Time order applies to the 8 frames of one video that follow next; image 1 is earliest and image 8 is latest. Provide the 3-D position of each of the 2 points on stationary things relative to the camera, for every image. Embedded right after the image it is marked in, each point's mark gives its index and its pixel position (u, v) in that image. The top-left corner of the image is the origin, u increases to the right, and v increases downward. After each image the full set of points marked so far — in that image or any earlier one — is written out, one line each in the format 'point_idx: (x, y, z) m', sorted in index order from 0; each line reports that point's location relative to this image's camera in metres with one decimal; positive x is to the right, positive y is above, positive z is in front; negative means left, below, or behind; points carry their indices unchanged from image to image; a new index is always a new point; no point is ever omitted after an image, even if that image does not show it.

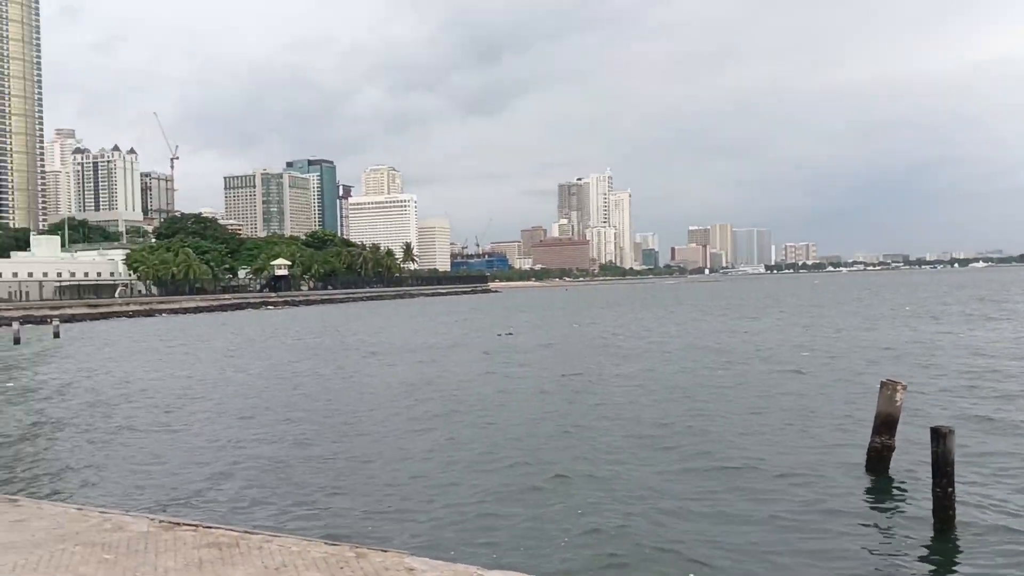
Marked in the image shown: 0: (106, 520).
0: (-2.1, -1.2, +4.9) m
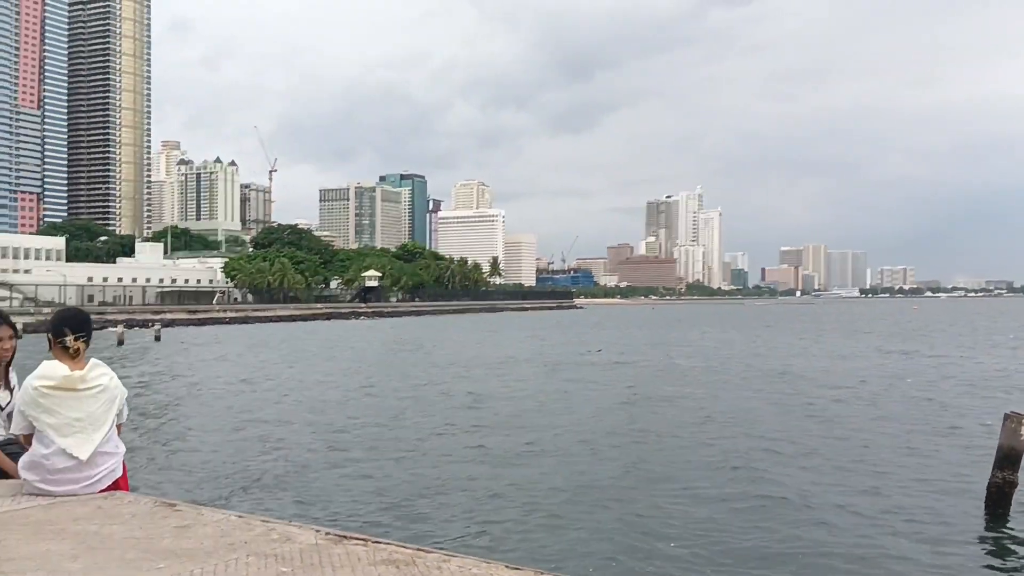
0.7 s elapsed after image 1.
0: (-1.2, -1.2, +4.7) m
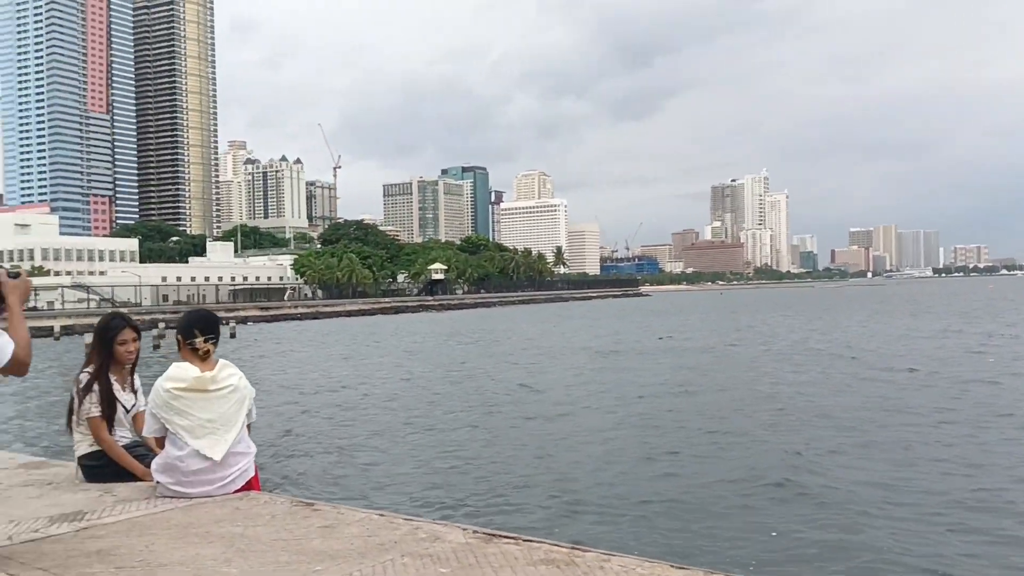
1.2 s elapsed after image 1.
0: (-0.4, -1.2, +4.6) m
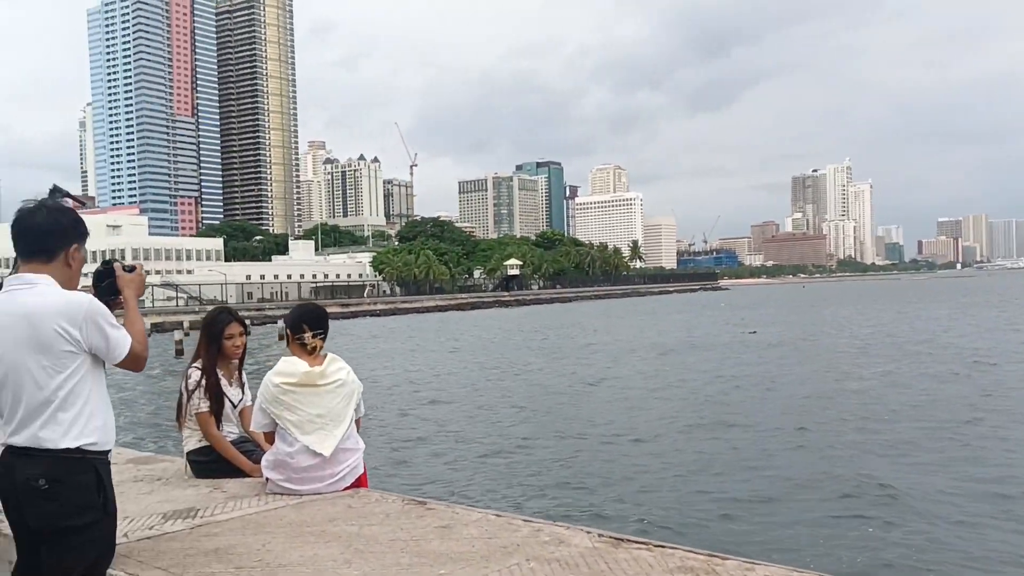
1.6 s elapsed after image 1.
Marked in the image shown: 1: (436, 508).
0: (+0.1, -1.1, +4.4) m
1: (-0.4, -1.2, +5.0) m
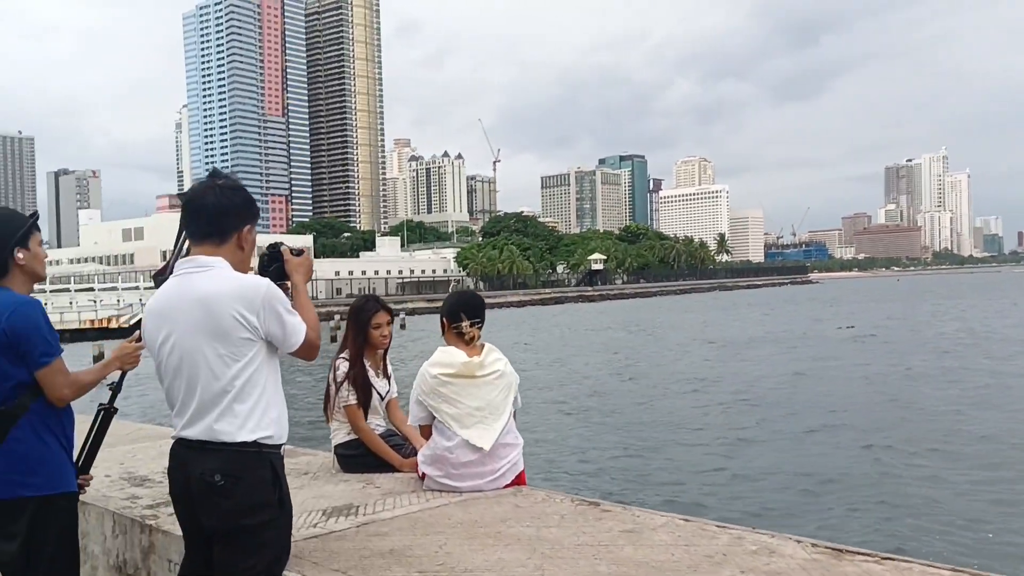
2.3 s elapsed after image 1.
0: (+1.0, -1.1, +4.0) m
1: (+0.5, -1.1, +4.7) m
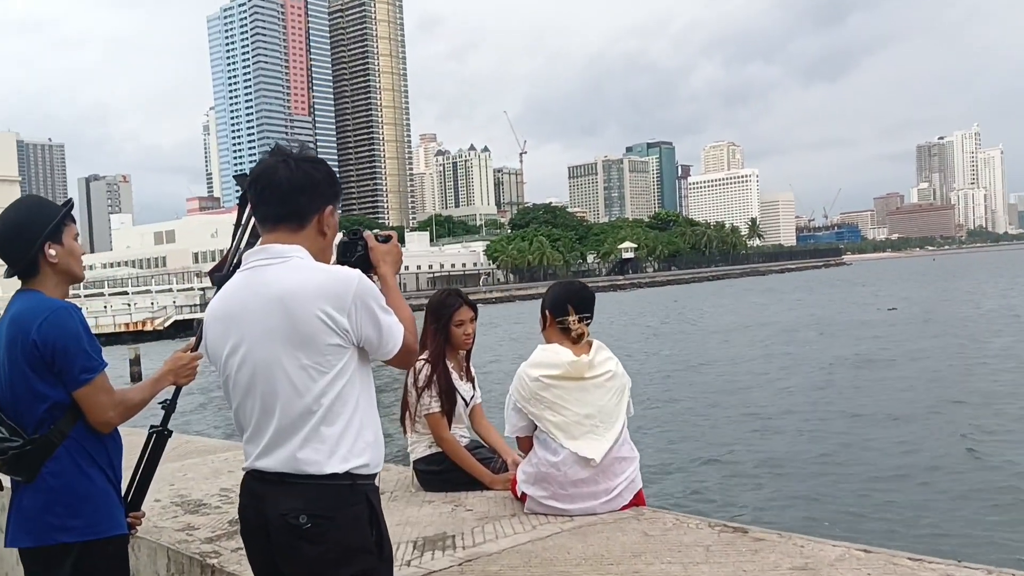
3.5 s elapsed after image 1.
0: (+1.5, -1.0, +3.2) m
1: (+1.0, -1.0, +3.9) m
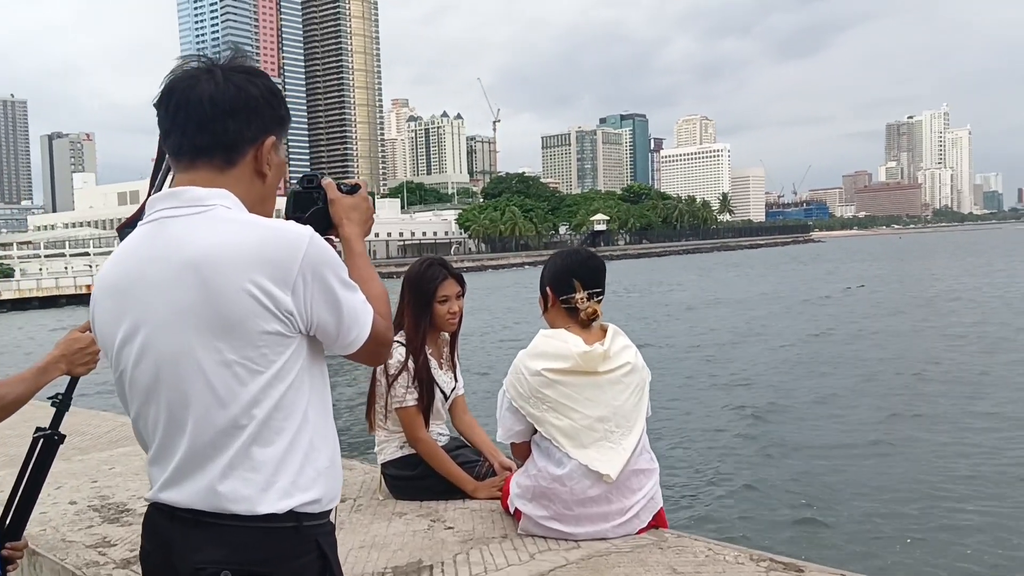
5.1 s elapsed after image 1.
0: (+1.5, -0.9, +2.4) m
1: (+1.0, -0.9, +3.0) m
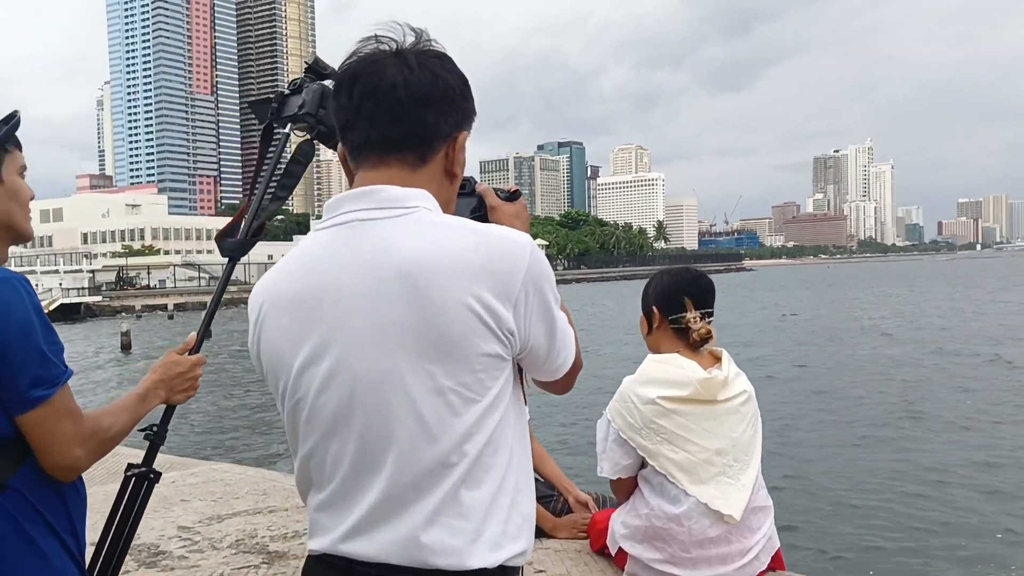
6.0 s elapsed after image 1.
0: (+2.0, -1.0, +2.2) m
1: (+1.4, -1.0, +2.8) m
